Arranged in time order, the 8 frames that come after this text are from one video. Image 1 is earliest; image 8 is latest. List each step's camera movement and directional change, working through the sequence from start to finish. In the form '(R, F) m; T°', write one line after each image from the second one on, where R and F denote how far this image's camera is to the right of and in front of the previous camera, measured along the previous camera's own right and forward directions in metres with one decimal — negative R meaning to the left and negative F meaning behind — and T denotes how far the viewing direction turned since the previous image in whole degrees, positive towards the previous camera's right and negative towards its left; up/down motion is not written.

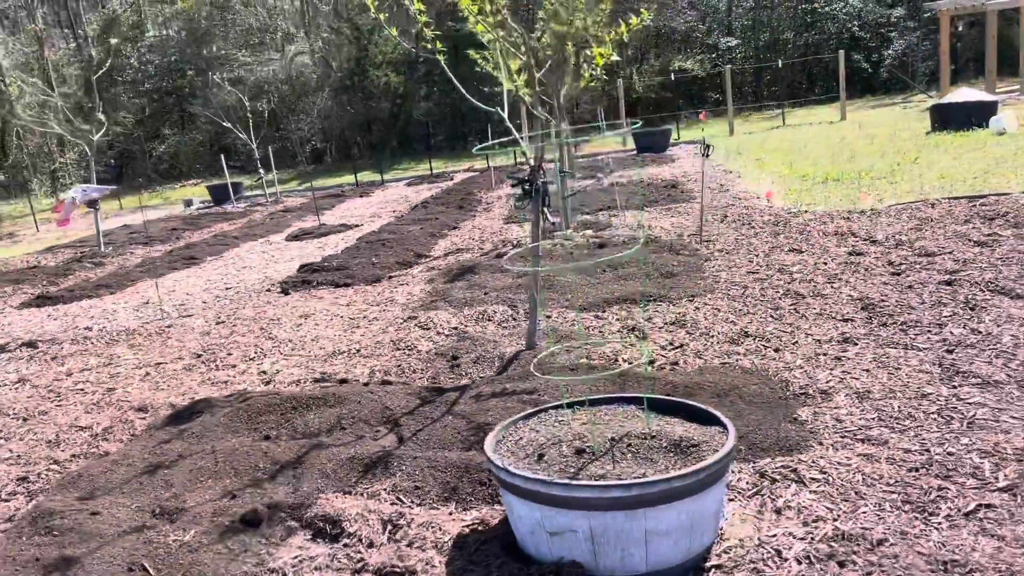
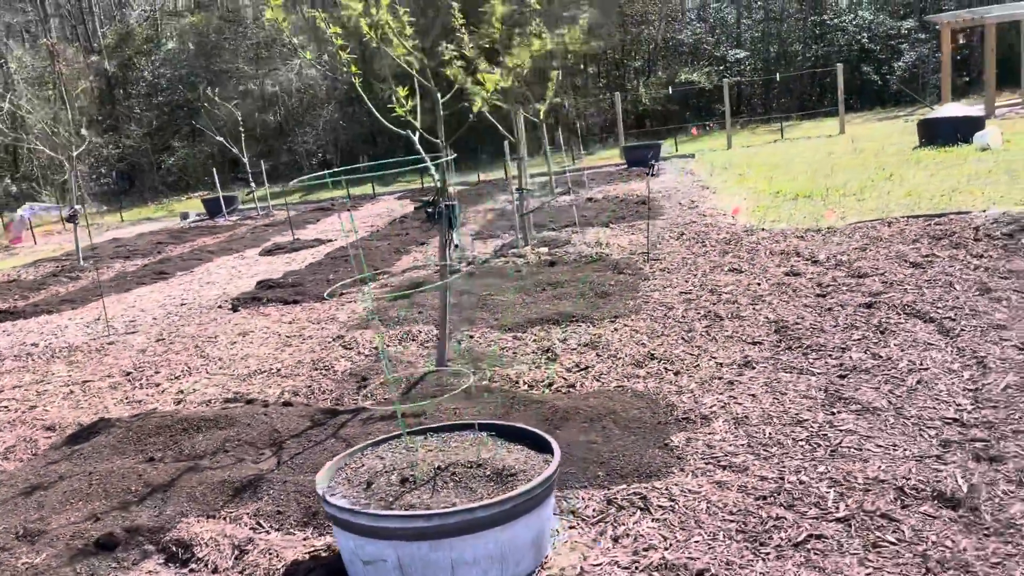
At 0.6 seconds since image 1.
(+0.5, 0.0) m; -1°
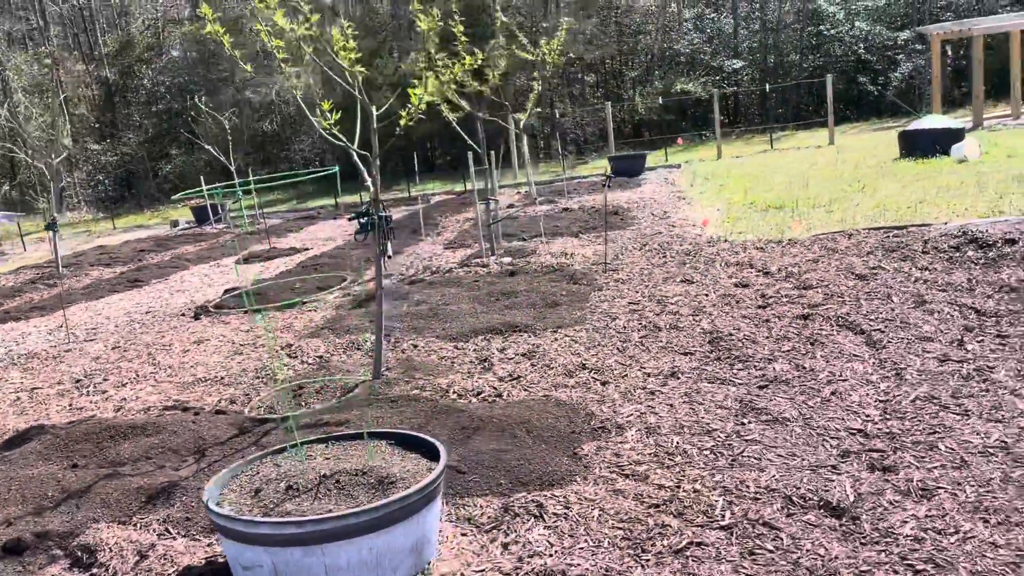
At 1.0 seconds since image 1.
(+0.3, -0.1) m; 0°
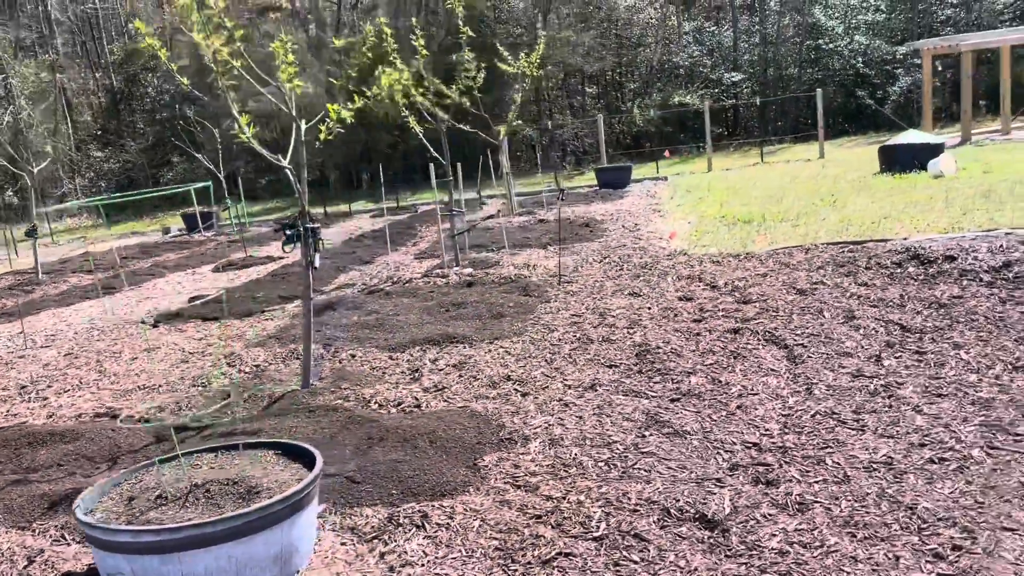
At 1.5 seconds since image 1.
(+0.4, -0.1) m; 0°
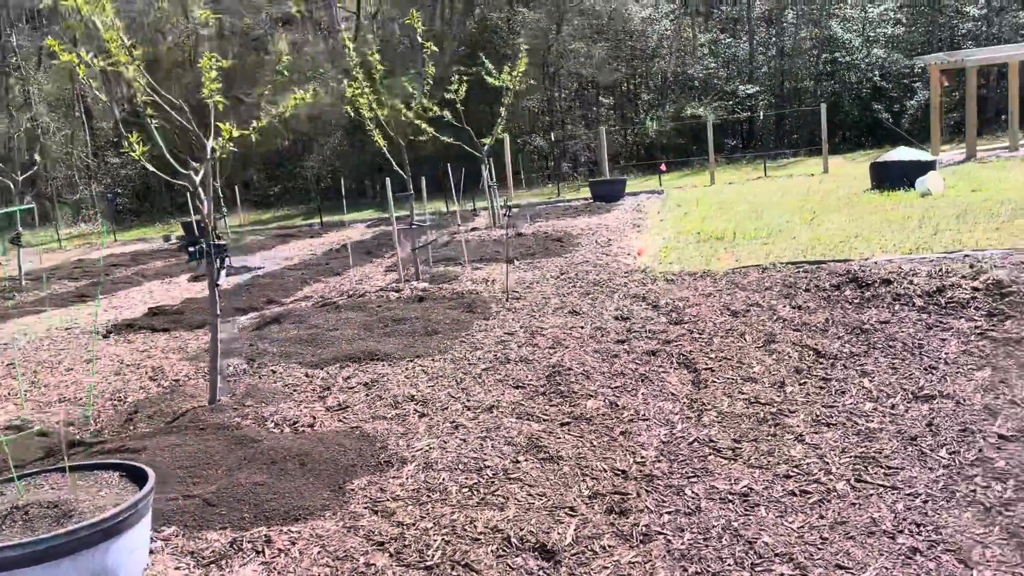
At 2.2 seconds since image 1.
(+0.5, 0.0) m; -1°
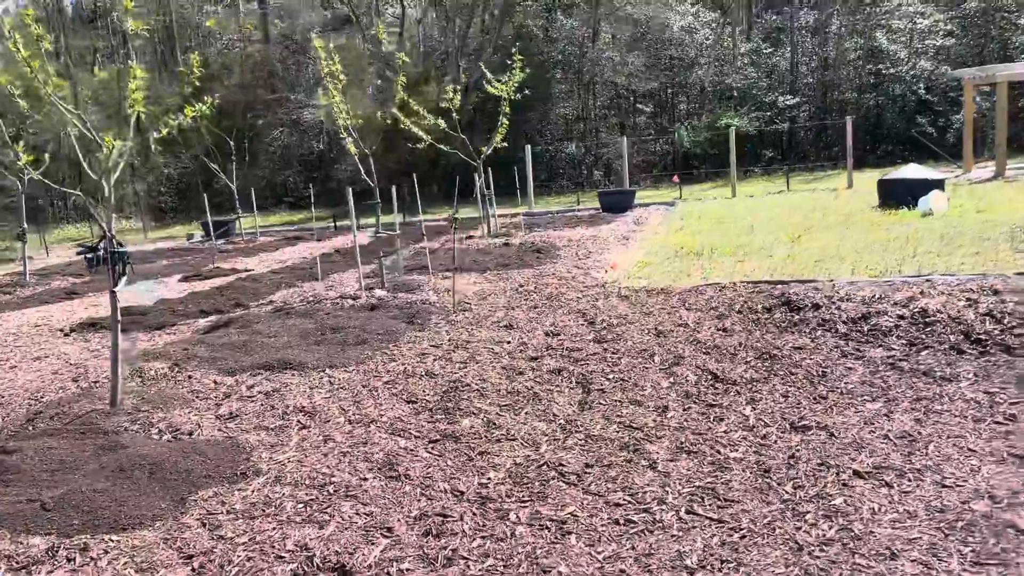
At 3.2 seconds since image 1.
(+0.7, 0.0) m; -3°
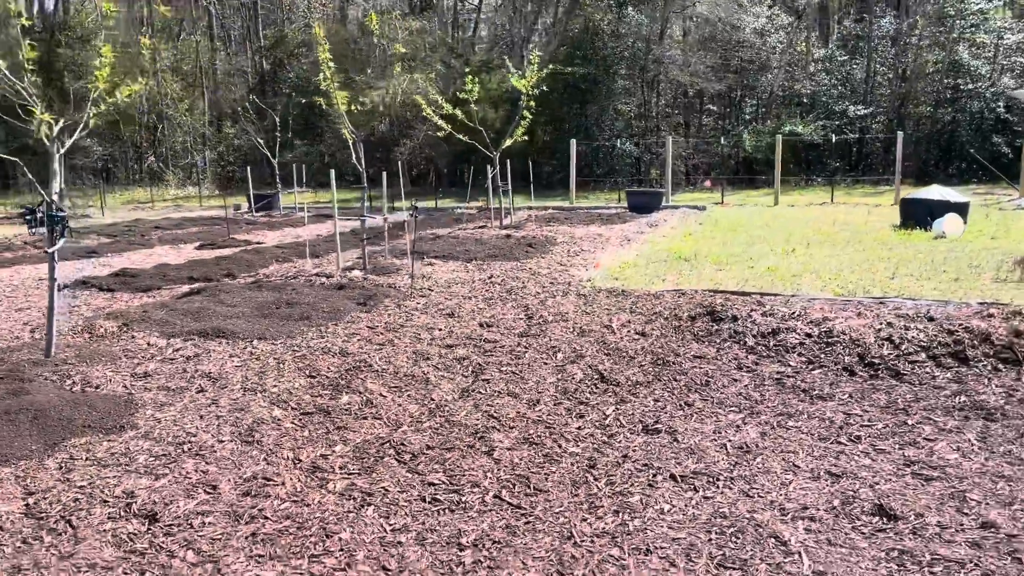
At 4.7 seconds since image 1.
(+0.8, -0.2) m; -4°
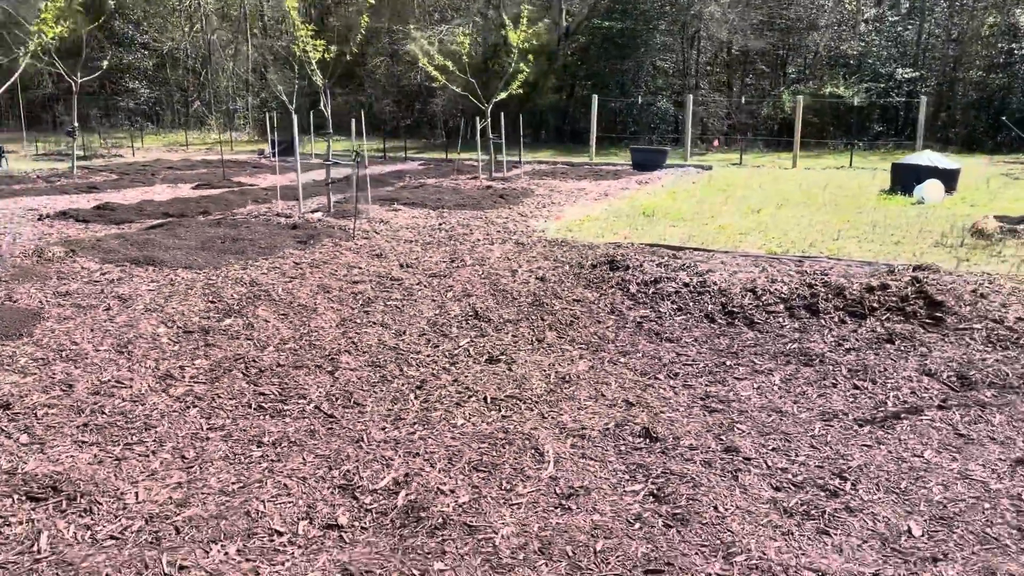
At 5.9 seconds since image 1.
(+0.9, -0.3) m; -3°
